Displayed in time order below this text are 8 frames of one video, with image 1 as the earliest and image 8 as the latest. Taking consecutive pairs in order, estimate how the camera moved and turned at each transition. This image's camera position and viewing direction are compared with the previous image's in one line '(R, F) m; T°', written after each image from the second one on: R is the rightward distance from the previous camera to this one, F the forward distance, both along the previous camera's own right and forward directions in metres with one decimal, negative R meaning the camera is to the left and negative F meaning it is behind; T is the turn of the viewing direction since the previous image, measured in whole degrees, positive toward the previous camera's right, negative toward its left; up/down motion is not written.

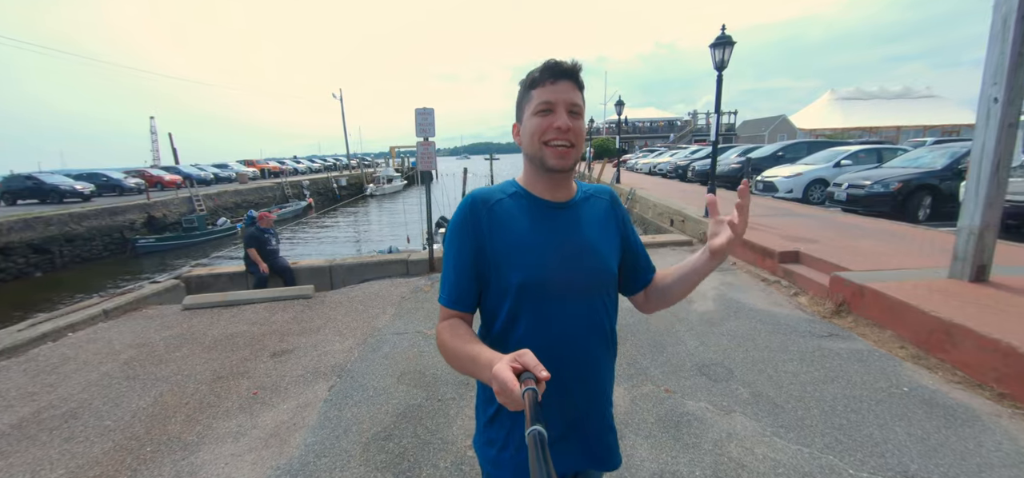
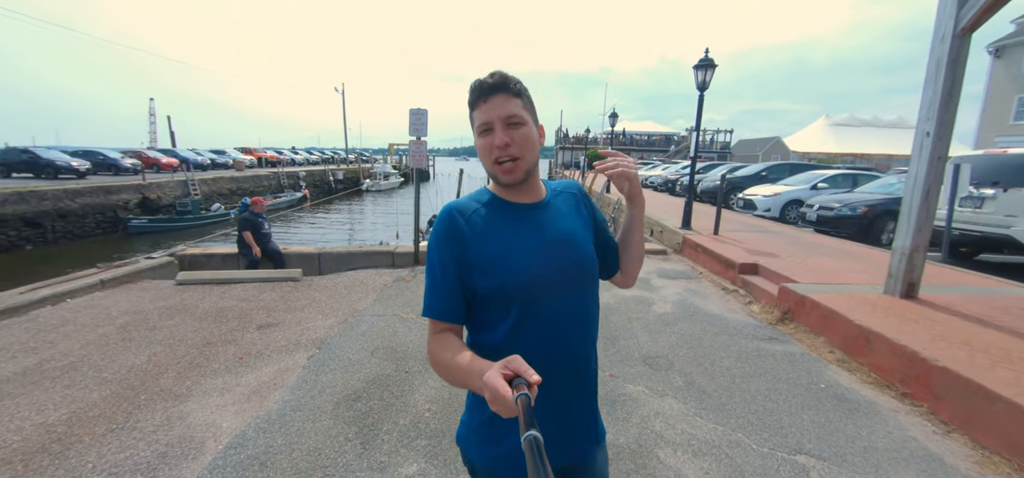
(+0.2, -0.4) m; +1°
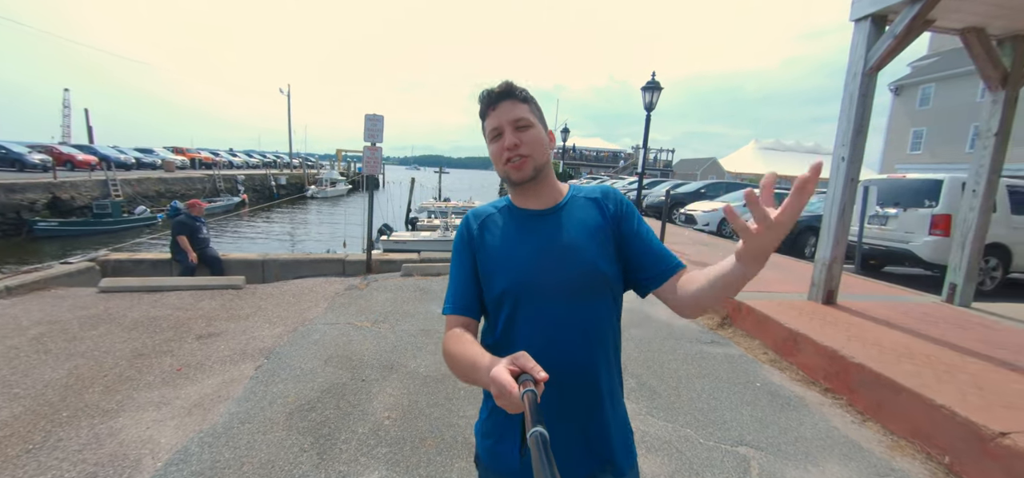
(-0.1, -0.1) m; +7°
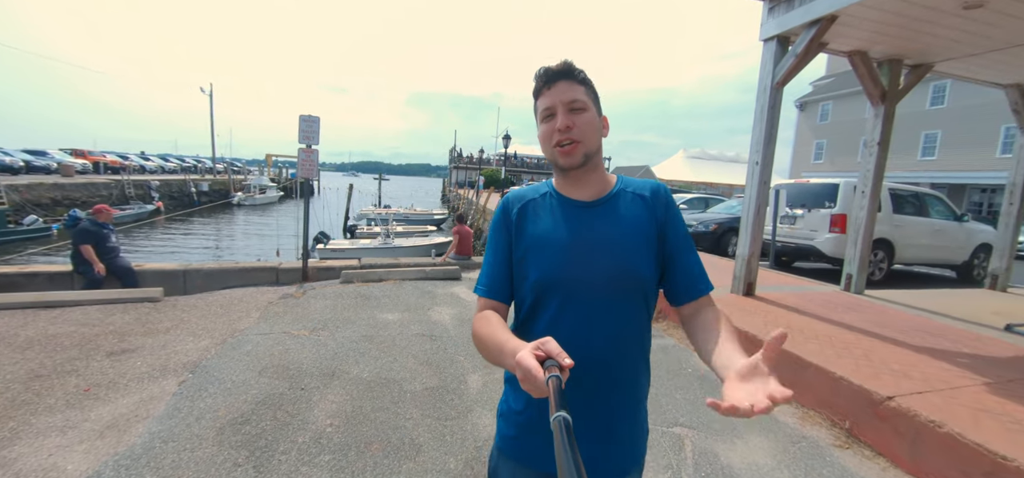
(0.0, 0.0) m; +8°
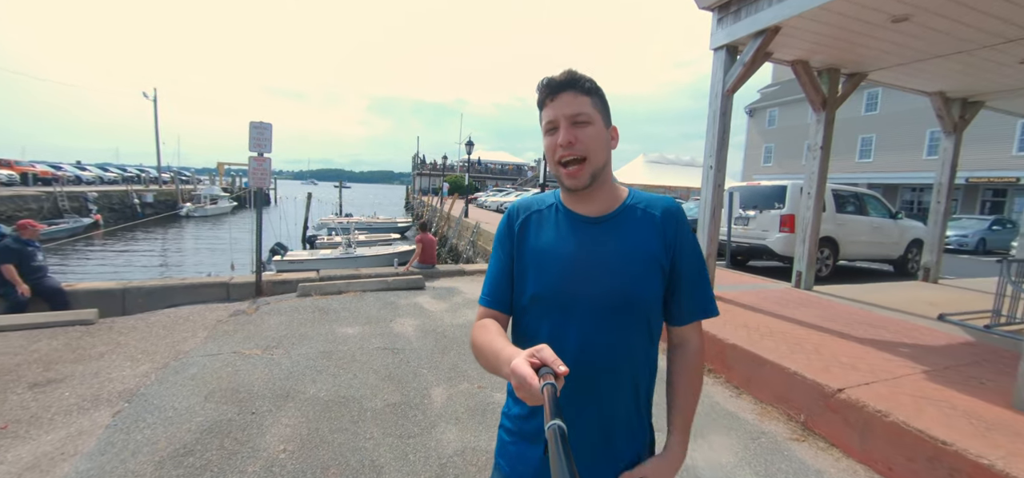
(0.0, +0.1) m; +5°
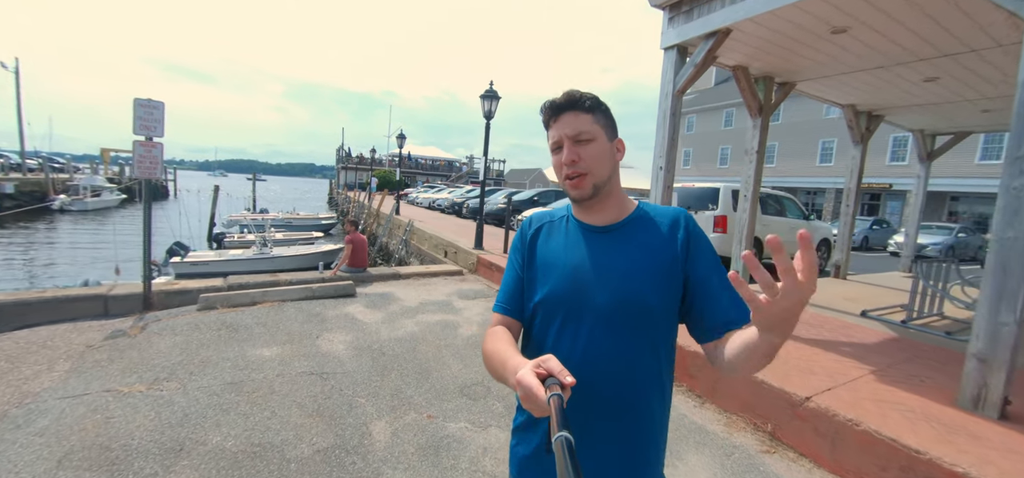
(-0.2, +0.4) m; +9°
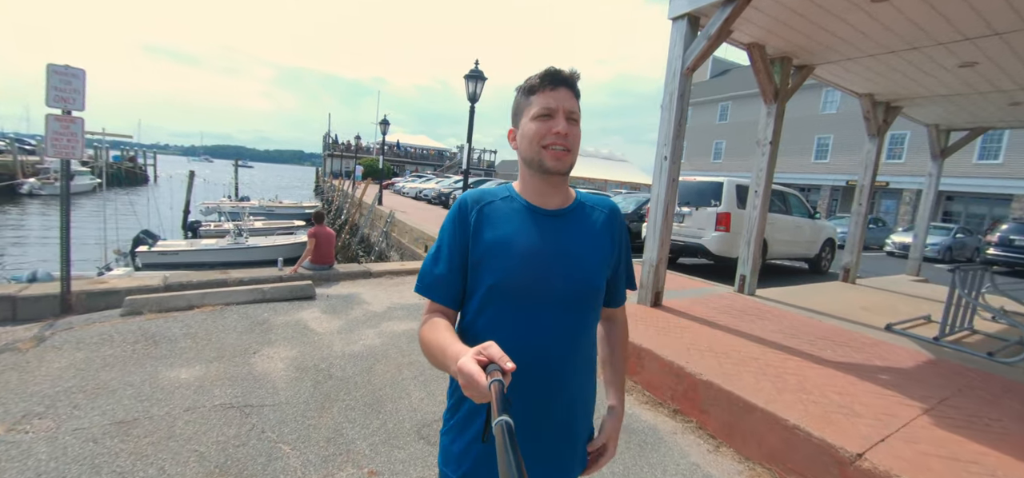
(+0.1, +0.7) m; +1°
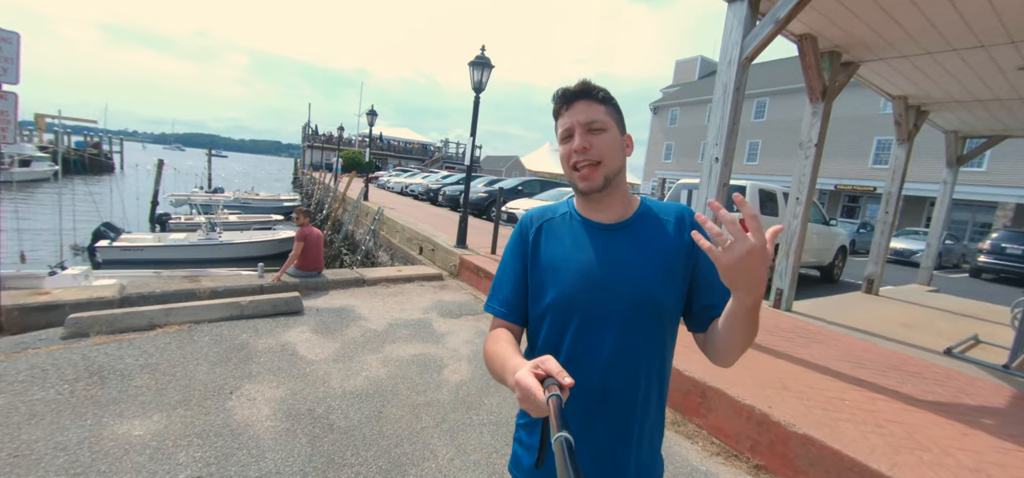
(-0.4, +0.6) m; +3°
